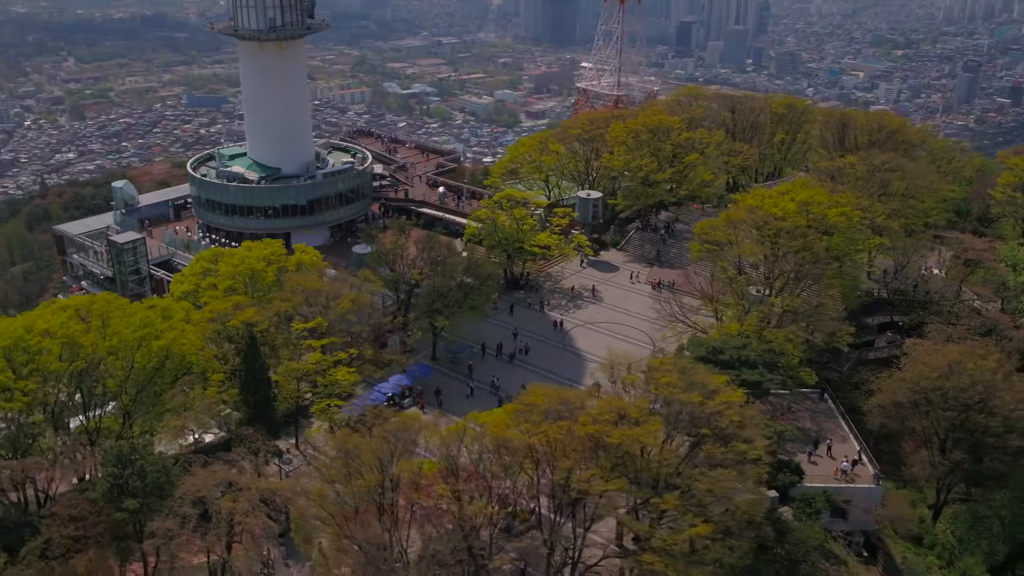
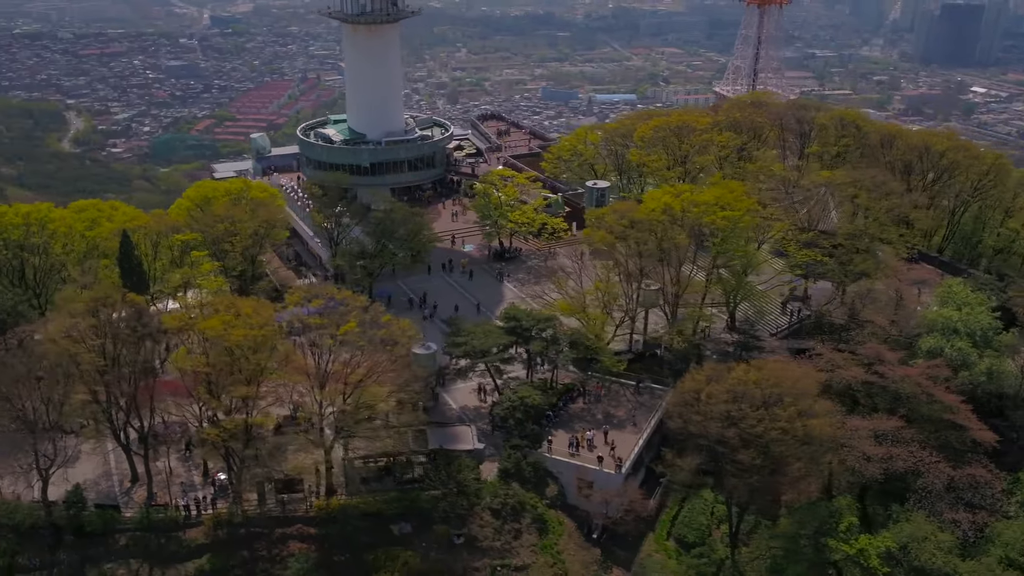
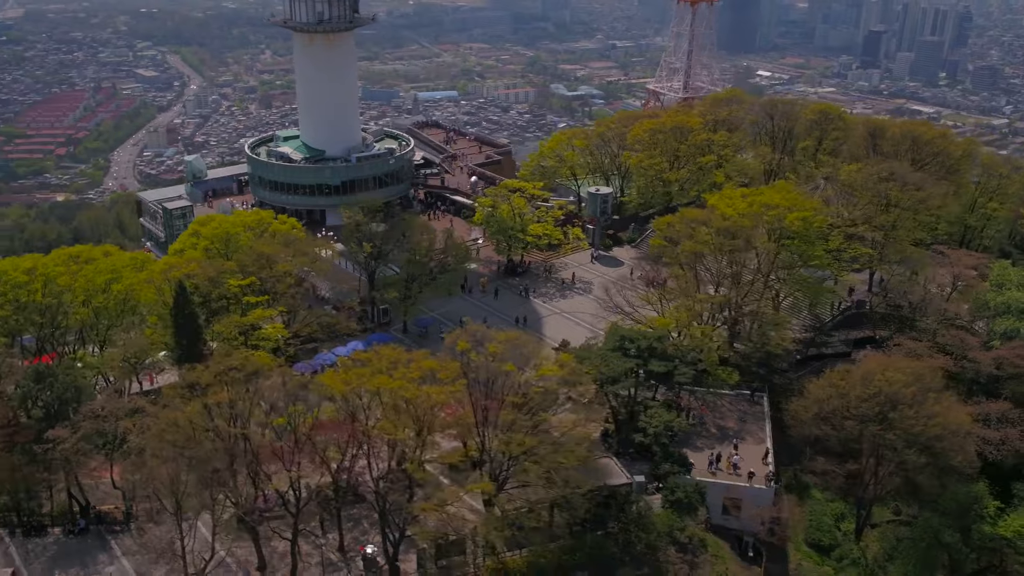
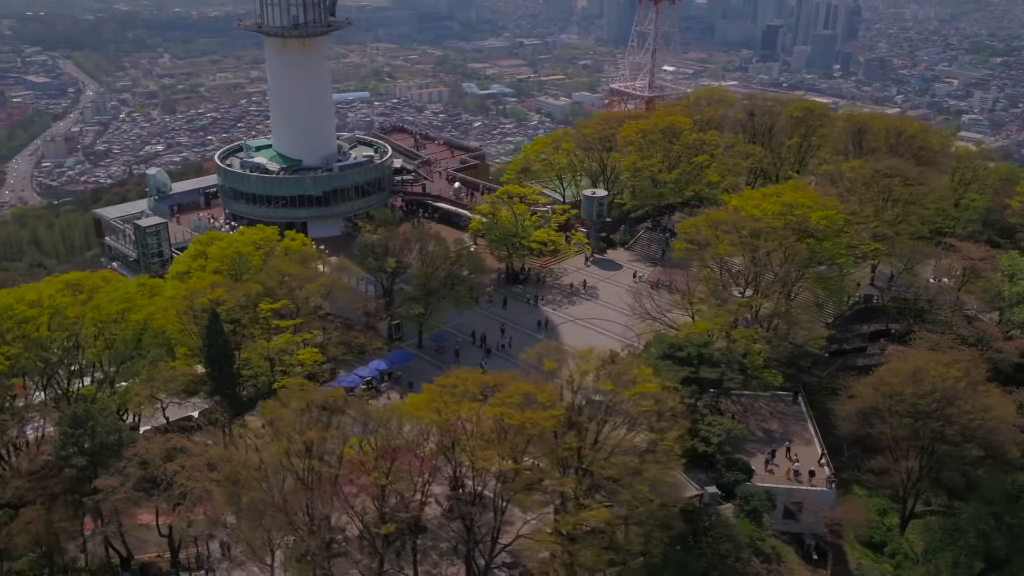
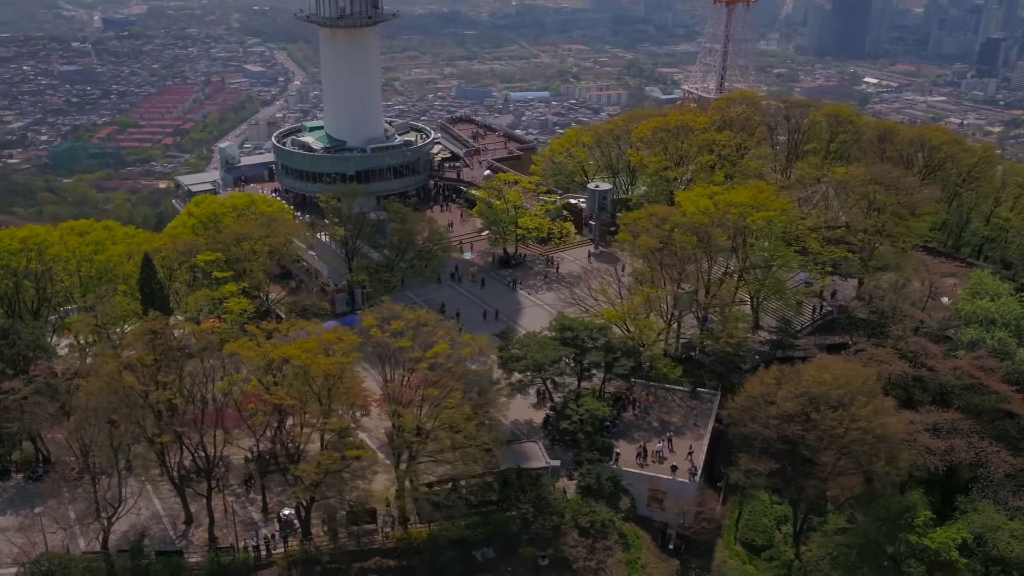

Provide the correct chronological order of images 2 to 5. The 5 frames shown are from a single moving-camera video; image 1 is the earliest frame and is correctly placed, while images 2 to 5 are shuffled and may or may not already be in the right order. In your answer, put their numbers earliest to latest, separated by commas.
4, 3, 5, 2
